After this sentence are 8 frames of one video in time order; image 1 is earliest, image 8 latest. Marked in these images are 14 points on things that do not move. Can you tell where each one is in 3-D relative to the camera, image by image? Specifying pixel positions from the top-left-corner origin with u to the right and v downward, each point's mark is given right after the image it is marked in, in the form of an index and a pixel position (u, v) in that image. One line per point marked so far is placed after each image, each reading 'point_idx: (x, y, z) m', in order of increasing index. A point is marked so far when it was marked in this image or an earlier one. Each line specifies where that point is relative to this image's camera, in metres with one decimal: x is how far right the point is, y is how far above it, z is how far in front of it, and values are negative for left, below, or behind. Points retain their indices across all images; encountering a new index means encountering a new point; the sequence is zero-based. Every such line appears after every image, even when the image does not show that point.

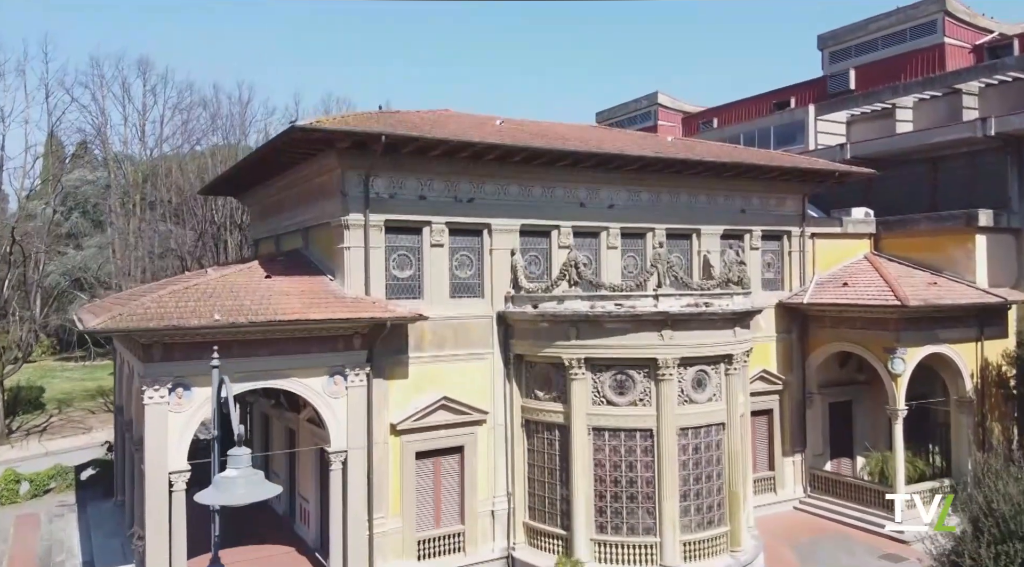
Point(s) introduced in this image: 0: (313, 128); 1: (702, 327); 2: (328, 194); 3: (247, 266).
0: (-3.6, +2.8, +16.8) m
1: (+3.9, -0.9, +18.6) m
2: (-3.8, +1.8, +19.0) m
3: (-5.4, +0.3, +18.8) m
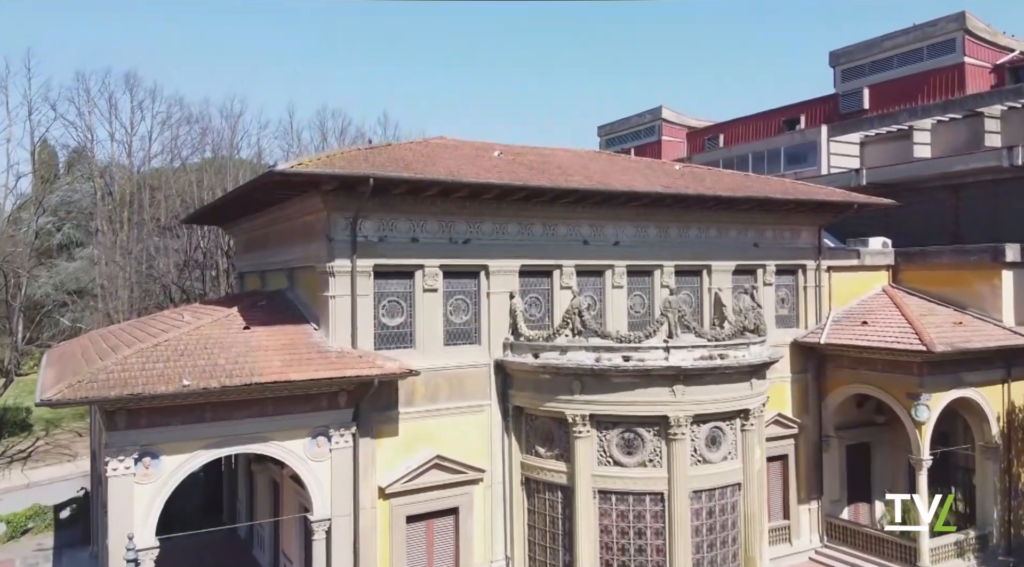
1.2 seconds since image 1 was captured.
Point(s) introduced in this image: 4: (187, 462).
0: (-3.7, +1.8, +15.4) m
1: (+3.9, -1.9, +17.2) m
2: (-3.8, +0.9, +17.6) m
3: (-5.4, -0.6, +17.4) m
4: (-5.3, -2.9, +15.1) m
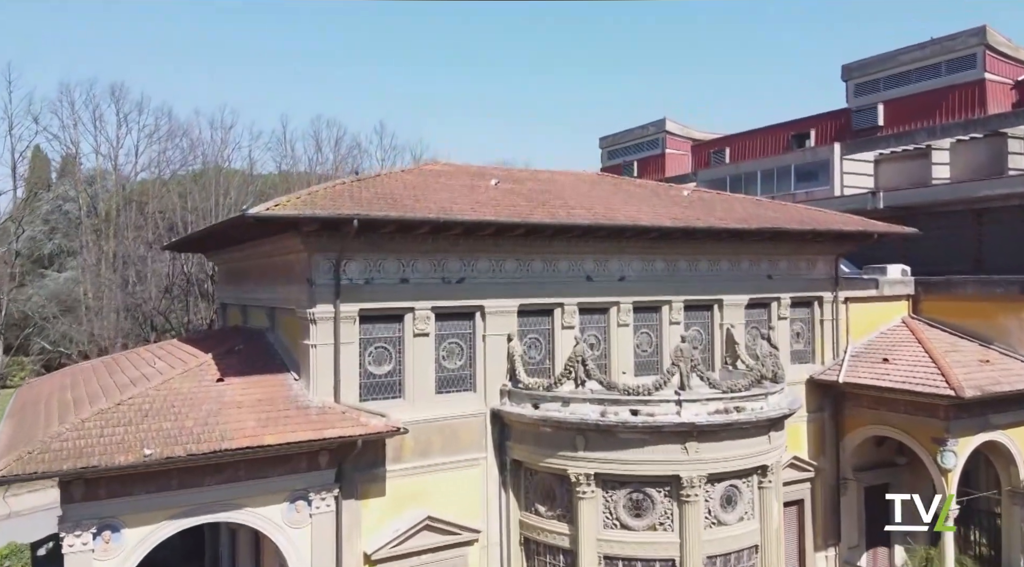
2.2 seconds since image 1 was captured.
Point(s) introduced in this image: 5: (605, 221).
0: (-3.7, +1.0, +14.0) m
1: (+3.8, -2.7, +15.8) m
2: (-3.9, +0.1, +16.2) m
3: (-5.5, -1.4, +16.0) m
4: (-5.4, -3.7, +13.6) m
5: (+1.8, +1.2, +18.0) m
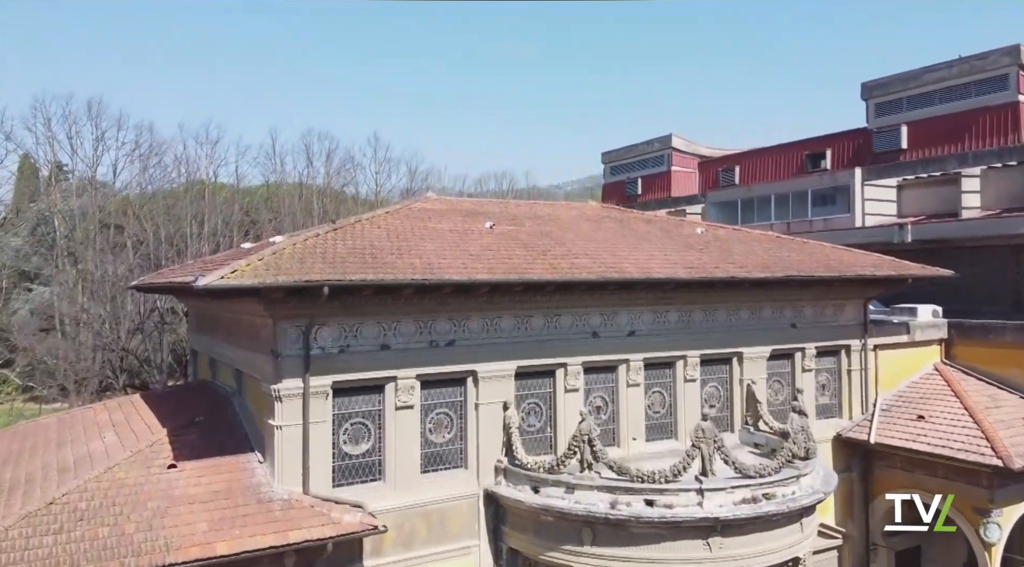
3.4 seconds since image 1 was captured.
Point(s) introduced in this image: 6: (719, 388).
0: (-3.7, 0.0, +11.9) m
1: (+3.8, -3.7, +13.8) m
2: (-3.9, -0.9, +14.2) m
3: (-5.5, -2.5, +13.9) m
4: (-5.4, -4.8, +11.6) m
5: (+1.7, +0.2, +15.9) m
6: (+4.3, -2.1, +18.8) m
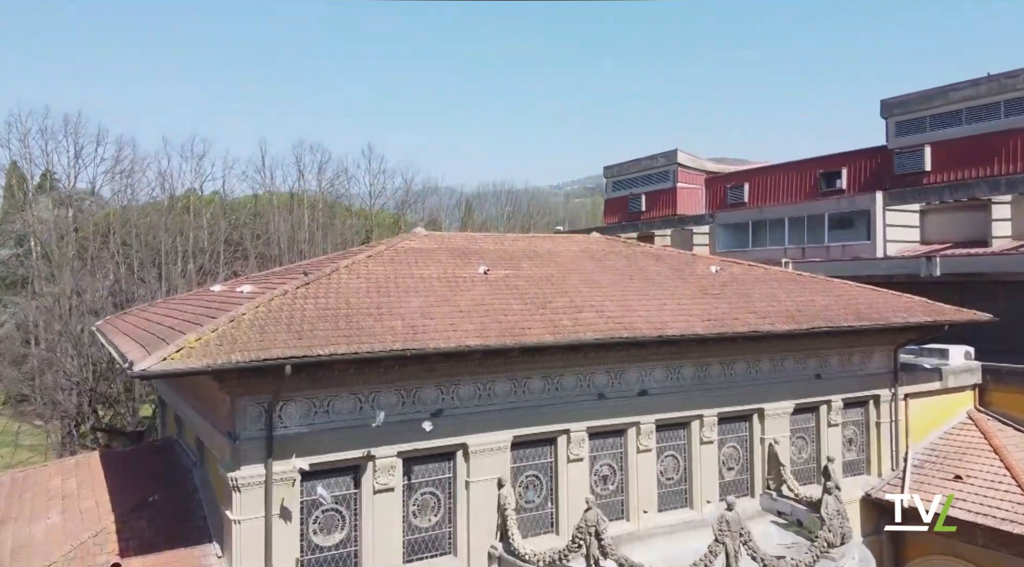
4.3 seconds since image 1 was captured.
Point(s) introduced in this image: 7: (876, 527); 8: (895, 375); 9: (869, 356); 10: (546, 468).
0: (-3.8, -0.9, +10.1) m
1: (+3.7, -4.6, +12.0) m
2: (-4.0, -1.9, +12.3) m
3: (-5.6, -3.4, +12.1) m
4: (-5.5, -5.7, +9.8) m
5: (+1.7, -0.7, +14.1) m
6: (+4.2, -3.1, +17.0) m
7: (+7.5, -5.0, +18.8) m
8: (+8.0, -1.9, +19.1) m
9: (+7.3, -1.5, +18.8) m
10: (+0.5, -3.0, +14.6) m
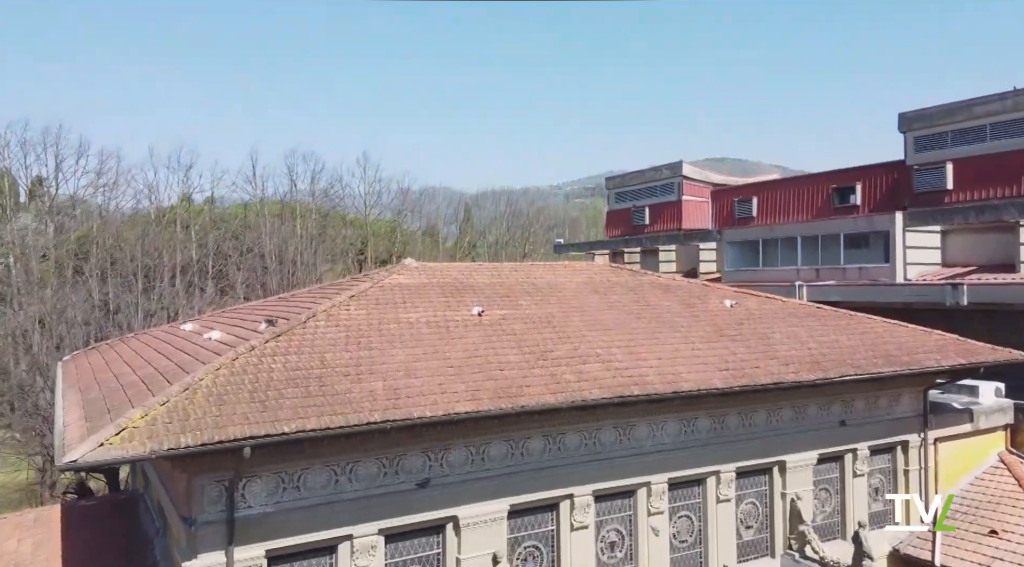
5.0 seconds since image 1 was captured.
0: (-3.8, -1.6, +8.6) m
1: (+3.6, -5.3, +10.5) m
2: (-4.0, -2.5, +10.9) m
3: (-5.6, -4.1, +10.6) m
4: (-5.5, -6.4, +8.3) m
5: (+1.6, -1.4, +12.6) m
6: (+4.2, -3.7, +15.5) m
7: (+7.4, -5.7, +17.3) m
8: (+8.0, -2.6, +17.7) m
9: (+7.3, -2.2, +17.3) m
10: (+0.5, -3.7, +13.1) m
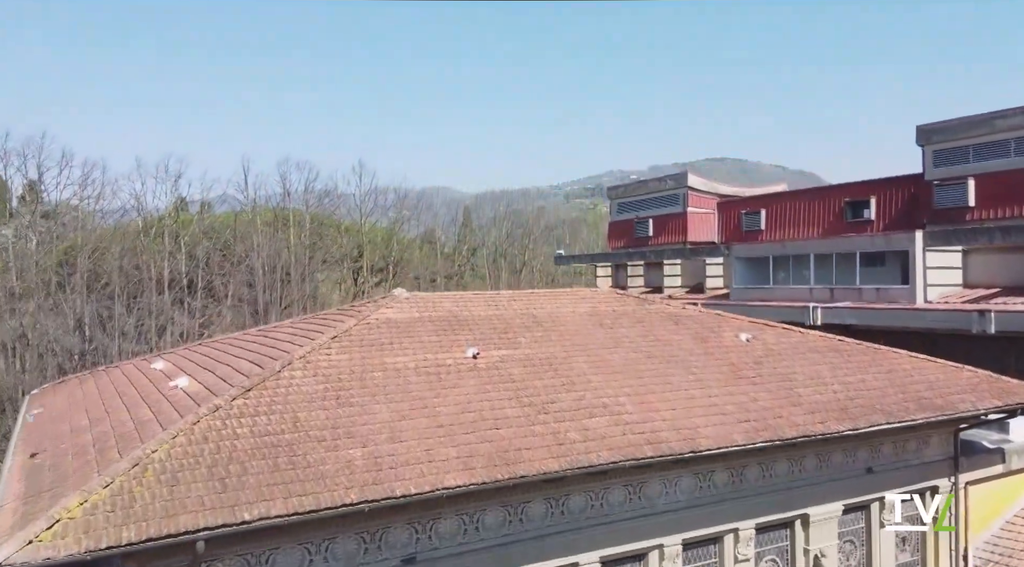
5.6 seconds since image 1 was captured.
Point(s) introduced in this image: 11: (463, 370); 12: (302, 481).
0: (-3.9, -2.2, +7.3) m
1: (+3.6, -5.9, +9.2) m
2: (-4.1, -3.1, +9.6) m
3: (-5.7, -4.7, +9.3) m
4: (-5.6, -6.9, +7.0) m
5: (+1.6, -2.0, +11.3) m
6: (+4.1, -4.3, +14.2) m
7: (+7.4, -6.3, +16.0) m
8: (+7.9, -3.2, +16.4) m
9: (+7.3, -2.8, +16.0) m
10: (+0.5, -4.2, +11.8) m
11: (-0.7, -1.2, +12.8) m
12: (-2.1, -1.9, +9.1) m
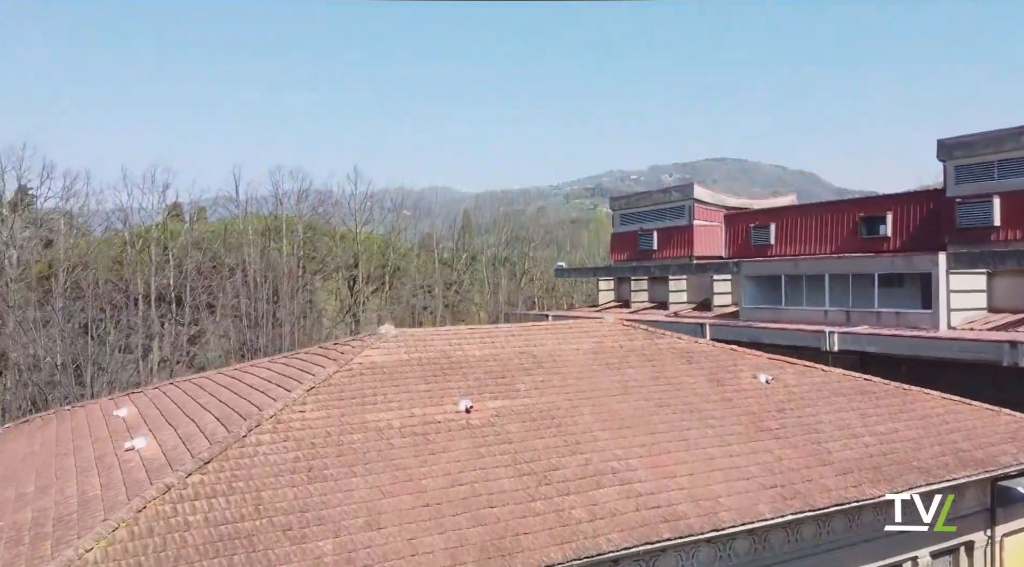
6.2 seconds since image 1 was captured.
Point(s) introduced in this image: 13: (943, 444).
0: (-3.9, -2.8, +6.0) m
1: (+3.6, -6.5, +7.8) m
2: (-4.1, -3.7, +8.2) m
3: (-5.7, -5.3, +8.0) m
4: (-5.6, -7.6, +5.6) m
5: (+1.6, -2.6, +10.0) m
6: (+4.1, -4.9, +12.8) m
7: (+7.4, -6.9, +14.7) m
8: (+7.9, -3.8, +15.0) m
9: (+7.2, -3.4, +14.6) m
10: (+0.4, -4.8, +10.5) m
11: (-0.7, -1.8, +11.4) m
12: (-2.1, -2.5, +7.7) m
13: (+6.5, -2.4, +13.7) m
